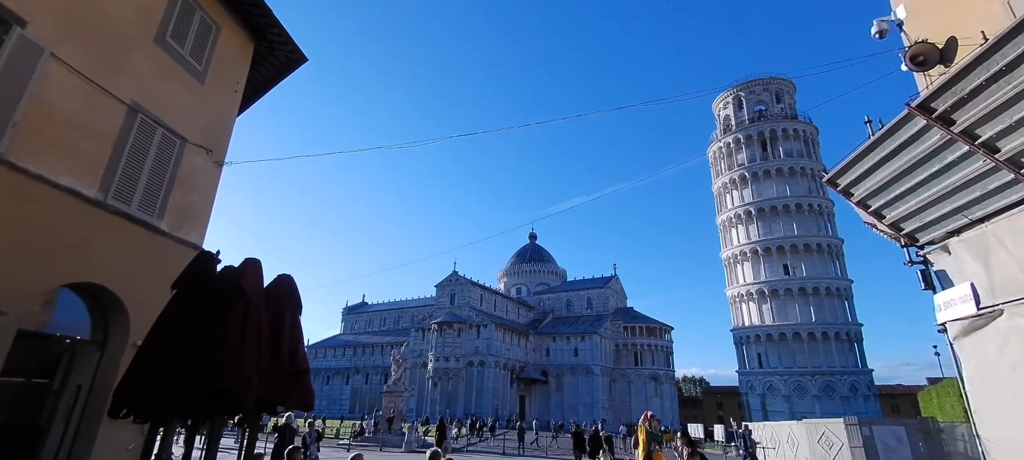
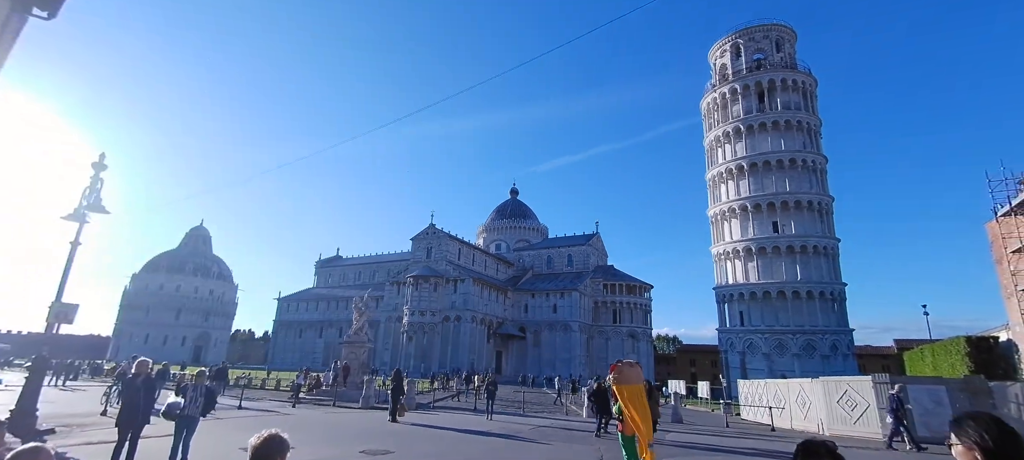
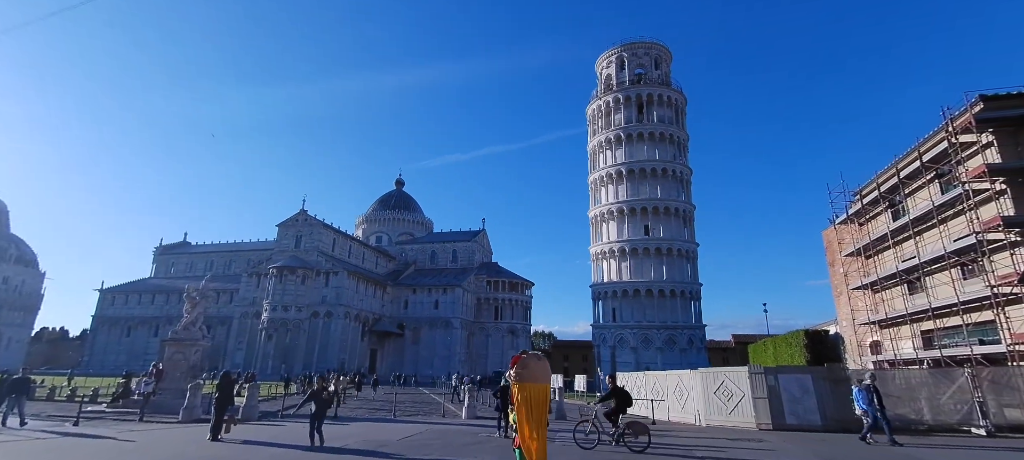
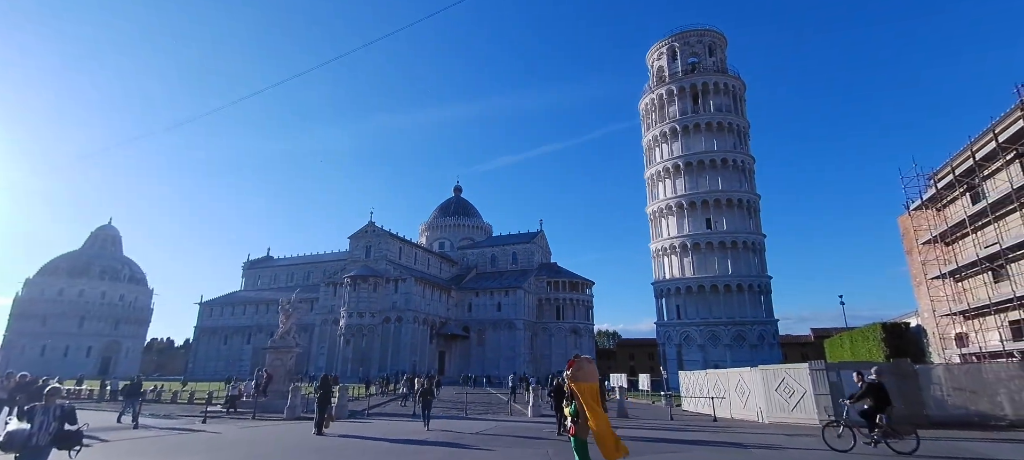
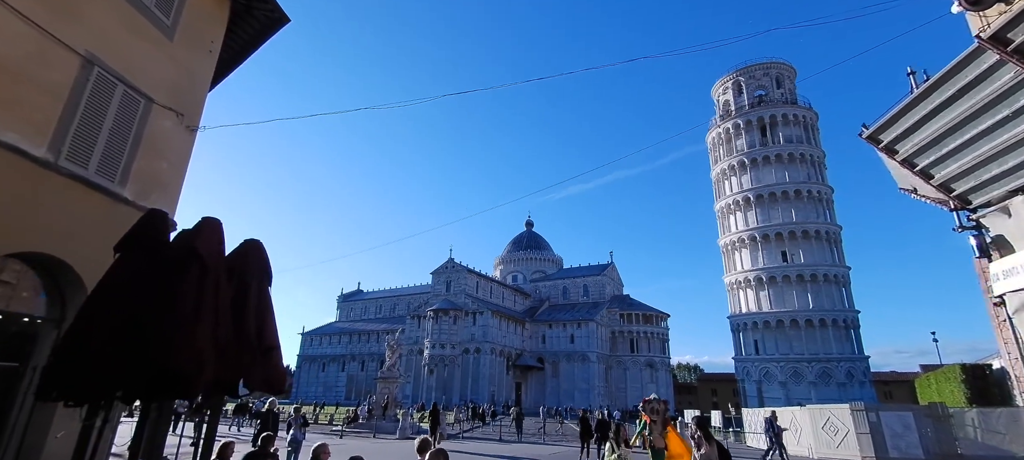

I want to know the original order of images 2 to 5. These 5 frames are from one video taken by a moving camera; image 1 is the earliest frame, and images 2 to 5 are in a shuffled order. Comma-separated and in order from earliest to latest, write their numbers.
5, 2, 4, 3
